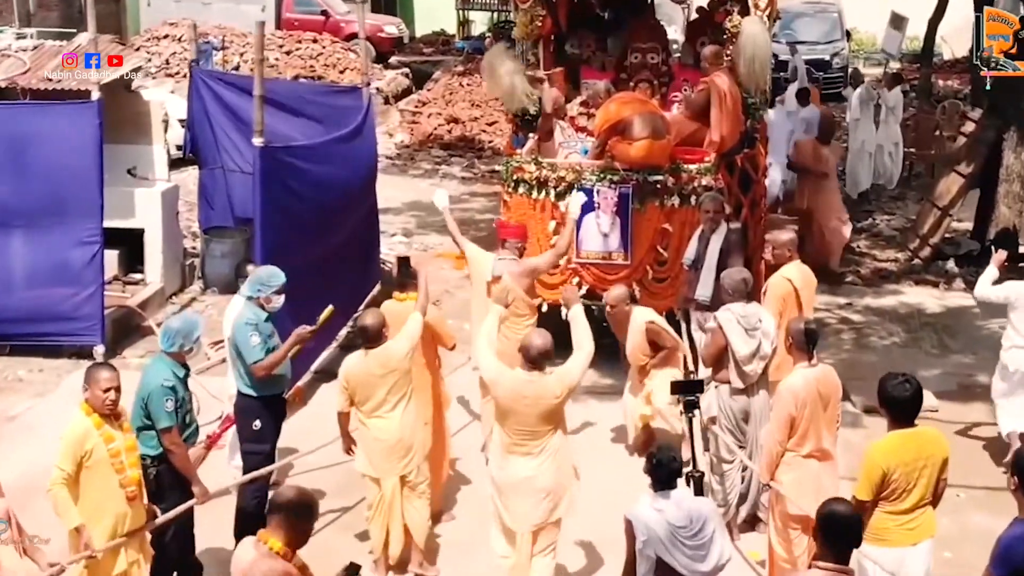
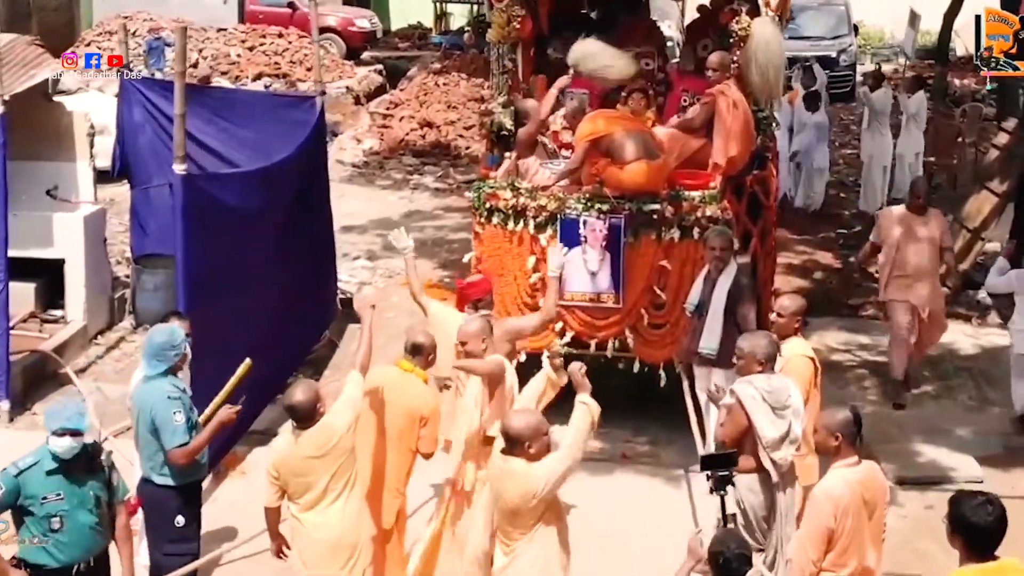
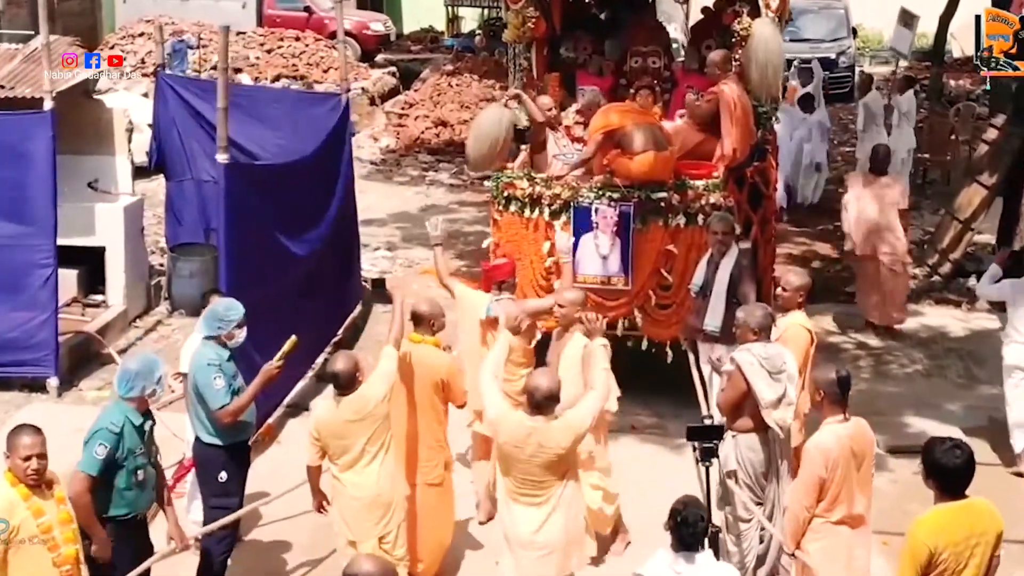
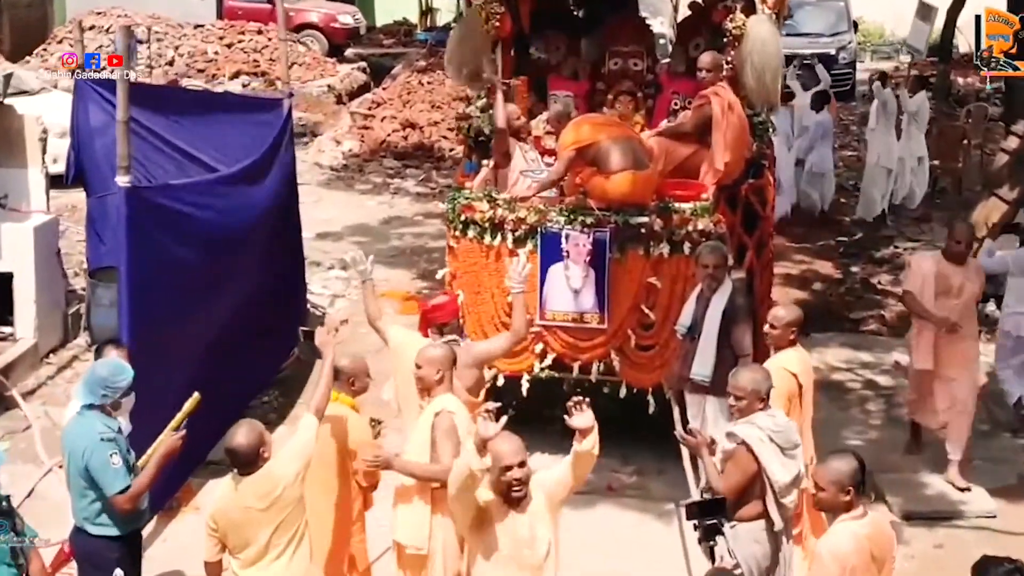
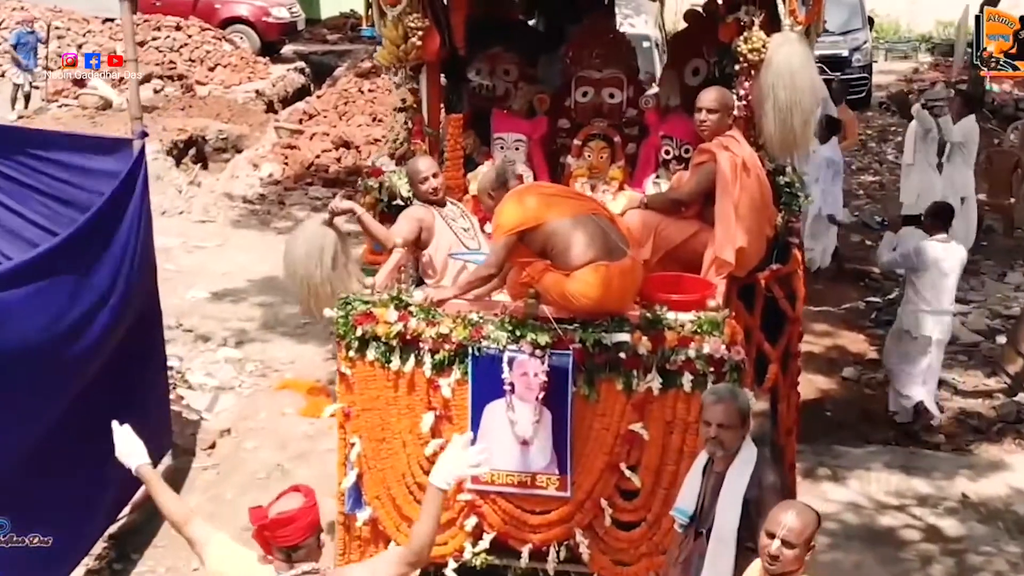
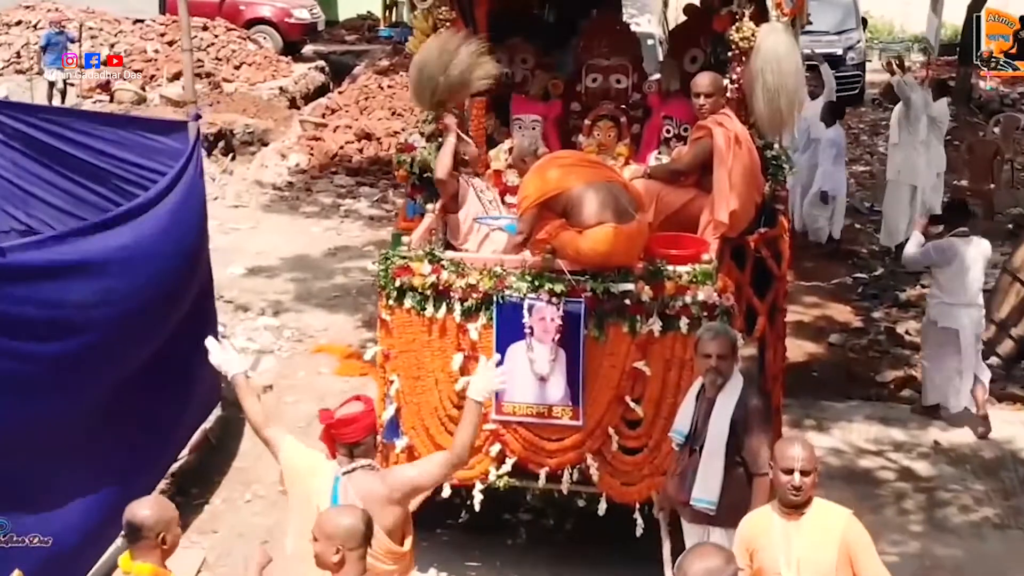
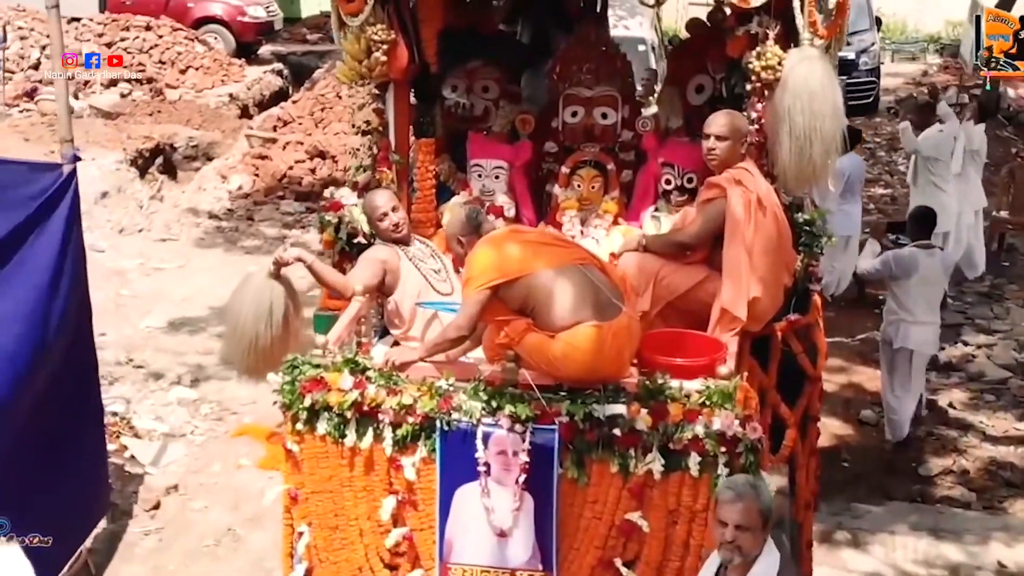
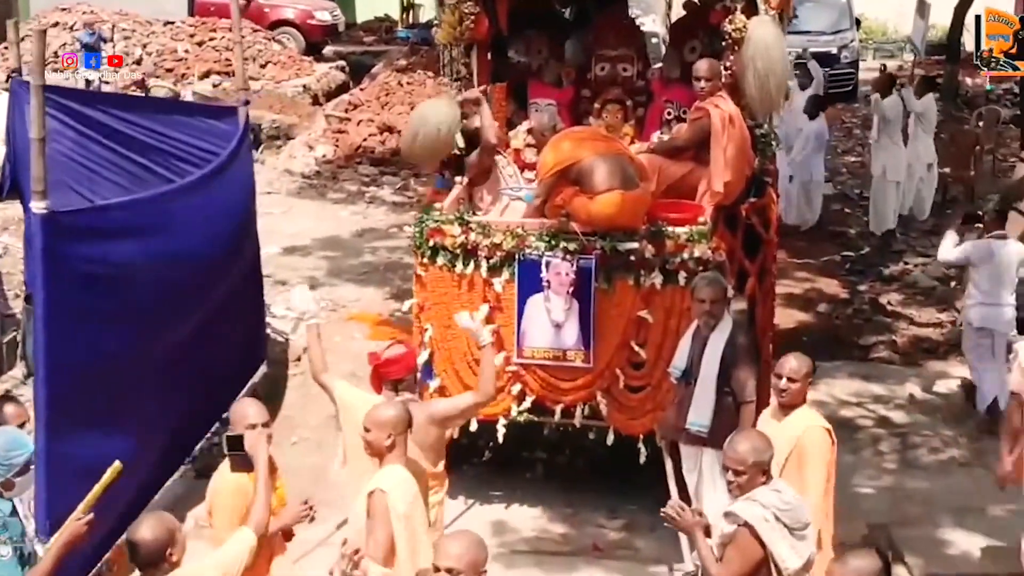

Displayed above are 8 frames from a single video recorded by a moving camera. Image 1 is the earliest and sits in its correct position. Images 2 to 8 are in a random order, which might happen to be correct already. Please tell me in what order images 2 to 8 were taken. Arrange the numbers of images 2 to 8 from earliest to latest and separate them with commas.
3, 2, 4, 8, 6, 5, 7
